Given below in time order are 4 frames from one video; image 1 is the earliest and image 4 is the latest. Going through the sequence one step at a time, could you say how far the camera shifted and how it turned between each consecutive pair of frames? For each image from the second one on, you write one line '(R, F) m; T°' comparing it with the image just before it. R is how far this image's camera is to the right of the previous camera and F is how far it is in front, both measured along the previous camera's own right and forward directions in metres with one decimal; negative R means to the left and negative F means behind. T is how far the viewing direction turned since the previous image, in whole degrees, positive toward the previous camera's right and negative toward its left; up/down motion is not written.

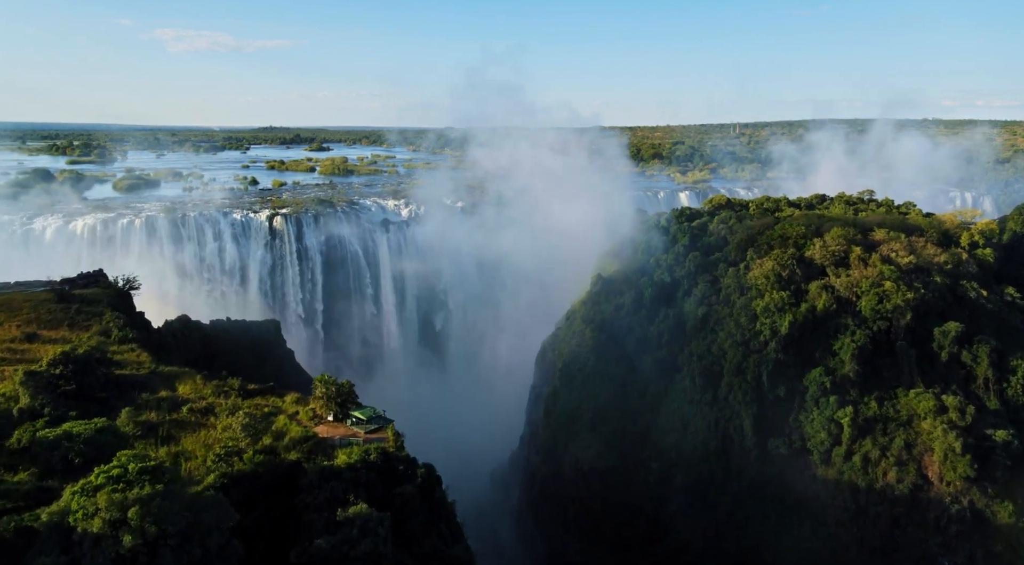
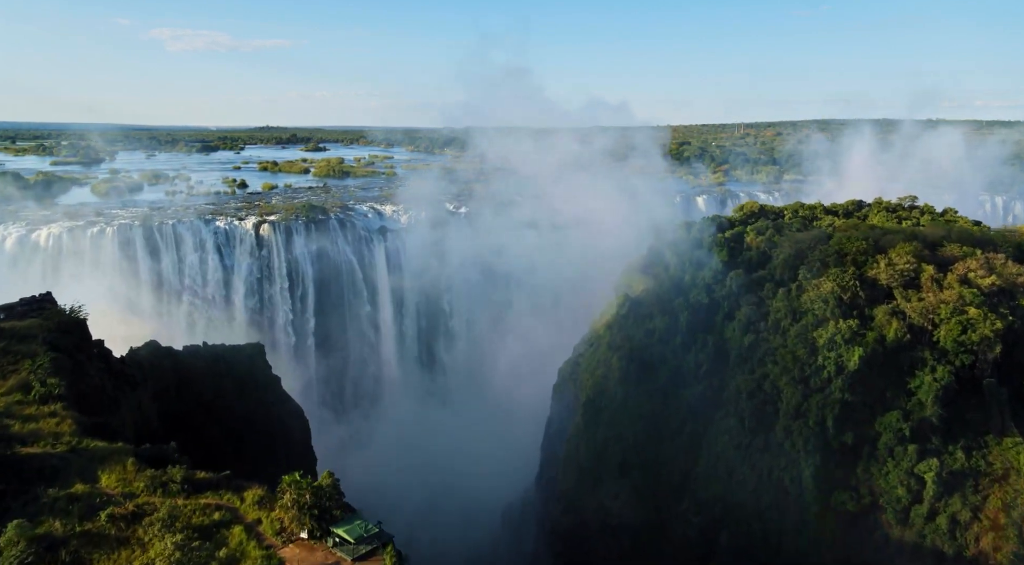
(-0.4, +2.1) m; 0°
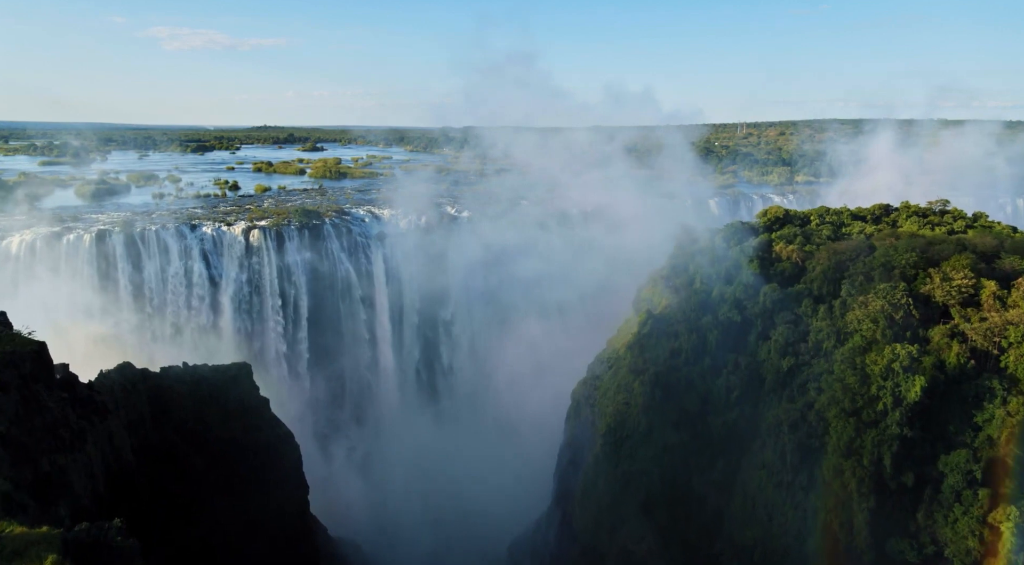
(-0.2, +1.4) m; 0°
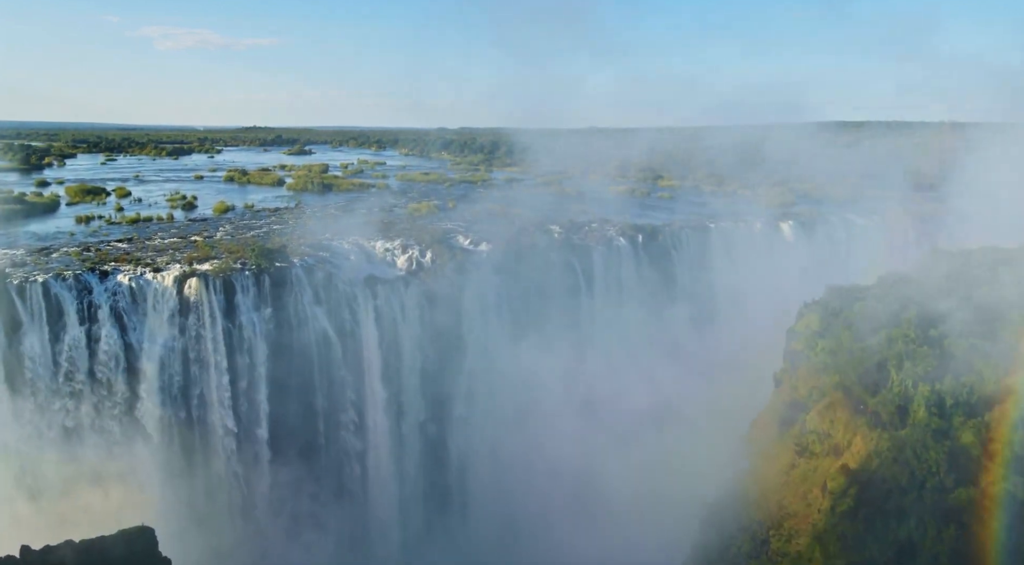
(-1.0, +6.3) m; 0°
